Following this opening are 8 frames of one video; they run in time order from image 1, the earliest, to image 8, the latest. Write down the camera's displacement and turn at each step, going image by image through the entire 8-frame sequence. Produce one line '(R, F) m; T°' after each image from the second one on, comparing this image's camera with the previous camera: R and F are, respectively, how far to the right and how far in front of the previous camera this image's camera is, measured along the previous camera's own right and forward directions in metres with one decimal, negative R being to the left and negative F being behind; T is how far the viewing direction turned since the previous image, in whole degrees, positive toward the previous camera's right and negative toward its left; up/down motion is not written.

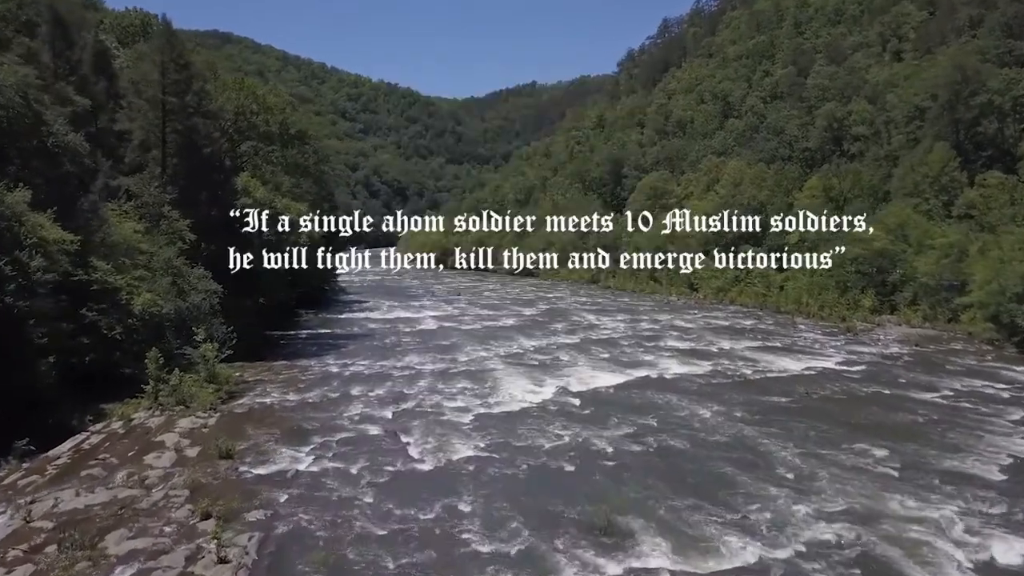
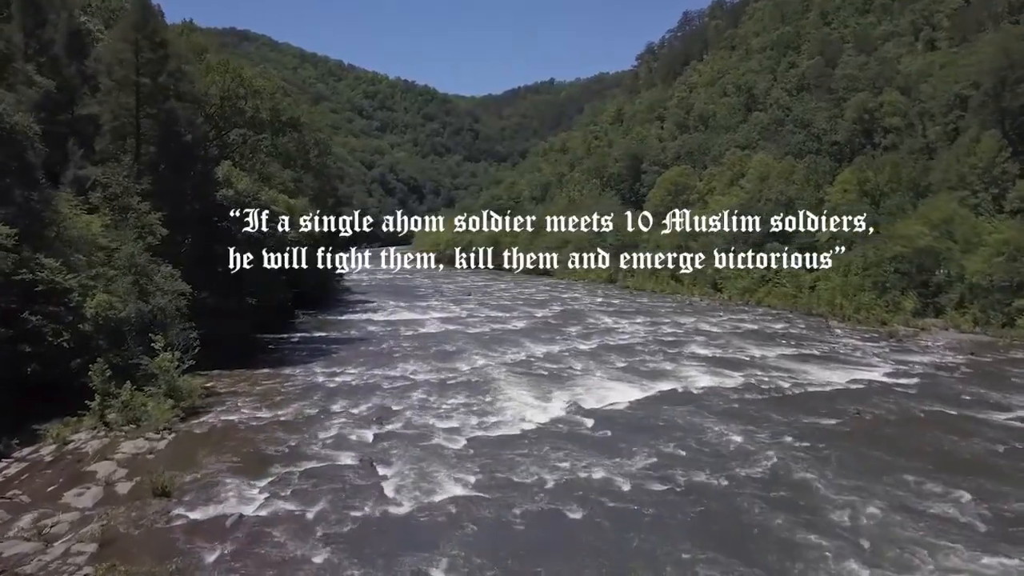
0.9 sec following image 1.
(+0.3, +2.6) m; -1°
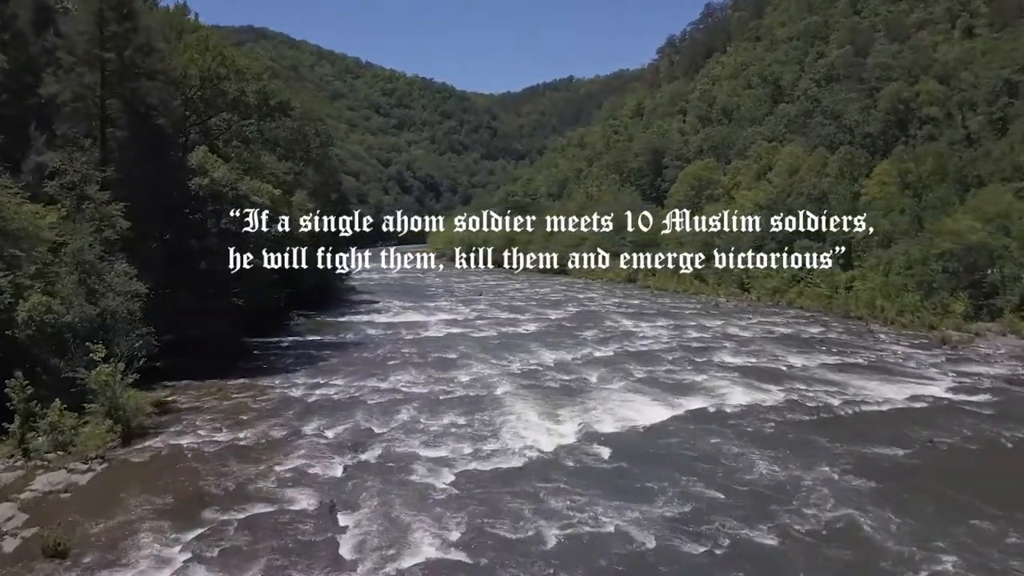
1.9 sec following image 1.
(+0.3, +2.7) m; -1°
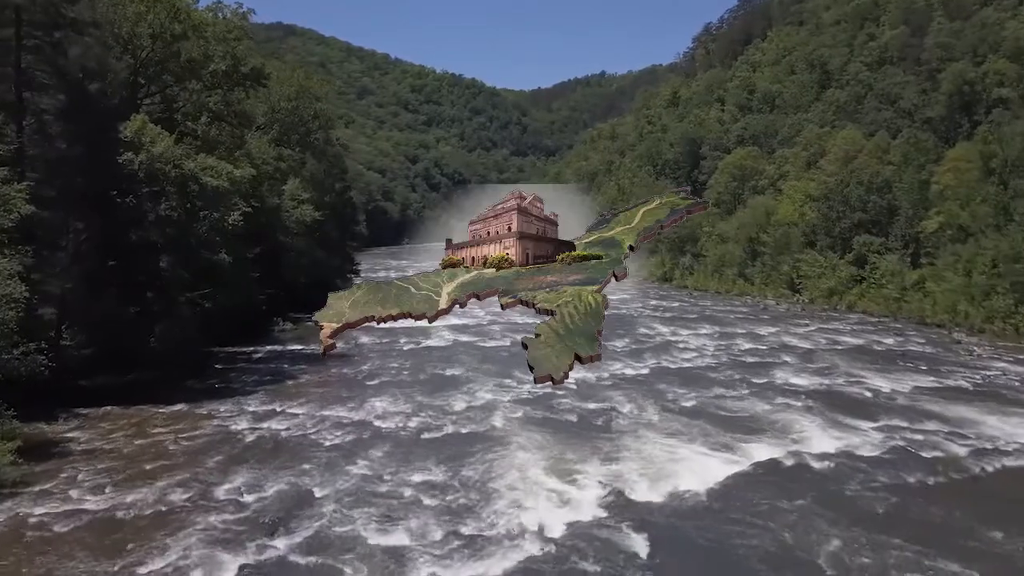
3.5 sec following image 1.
(+0.4, +4.5) m; -2°
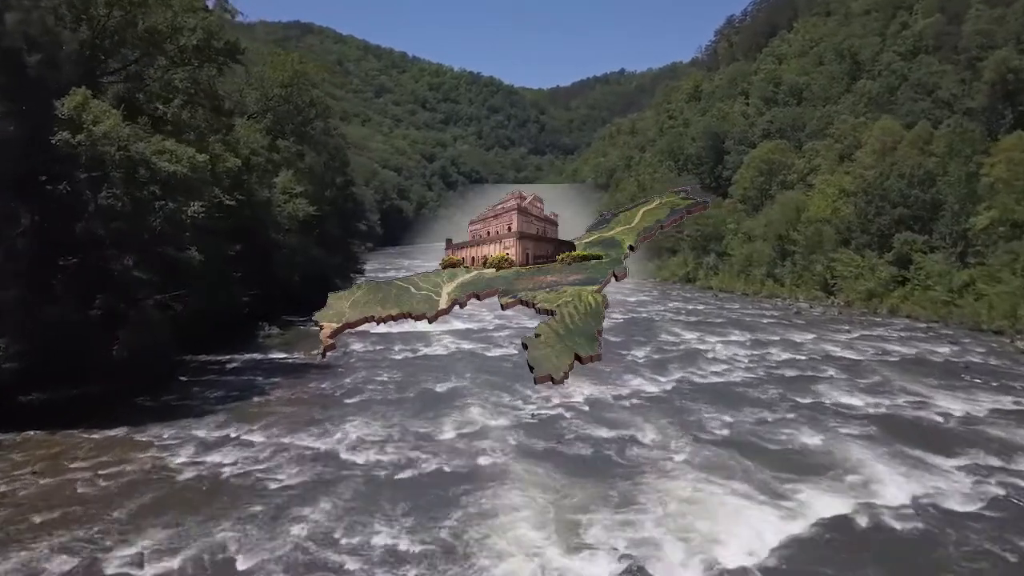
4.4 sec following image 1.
(+0.3, +2.7) m; -1°
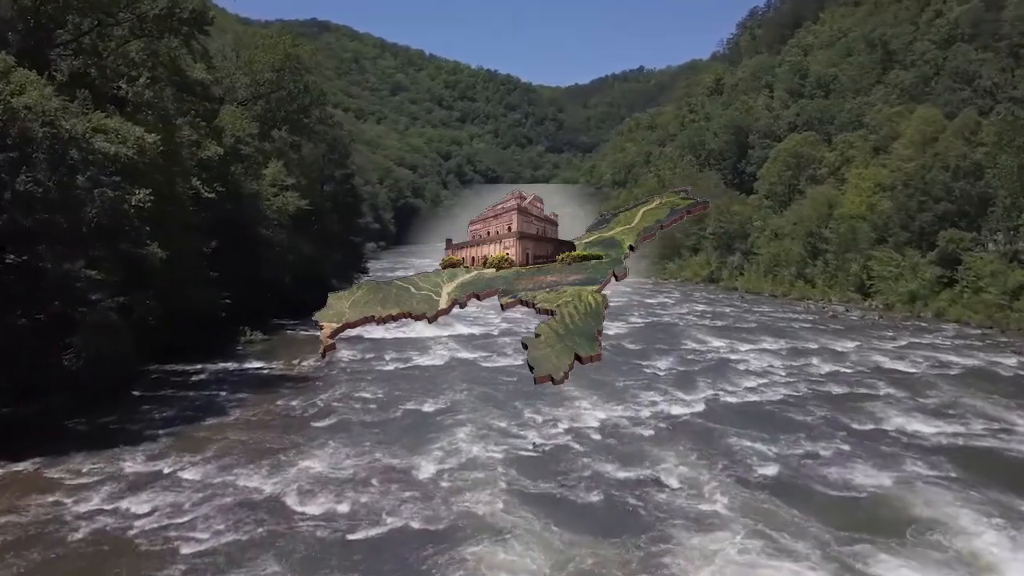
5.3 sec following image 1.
(+0.3, +2.6) m; -1°
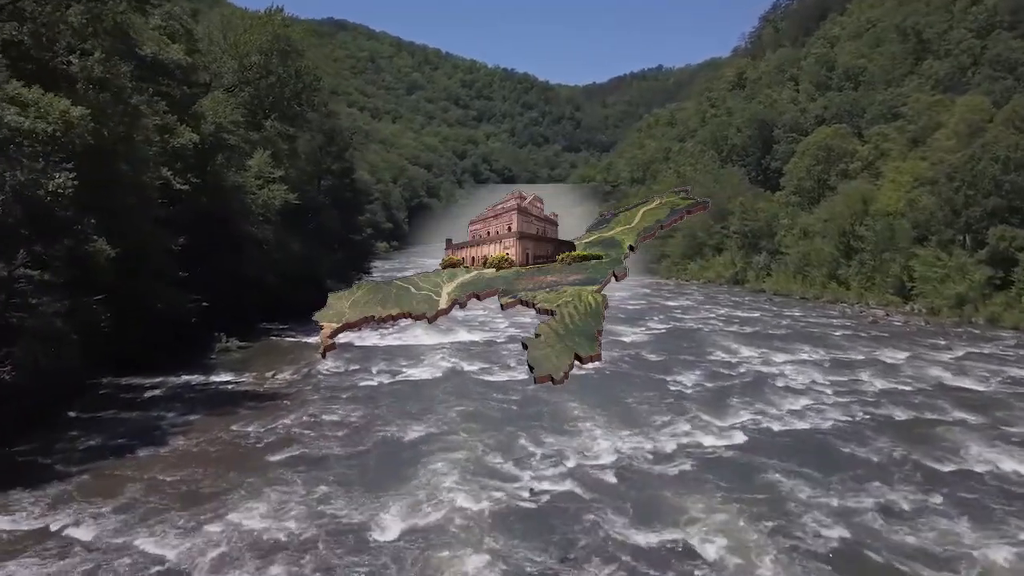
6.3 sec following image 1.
(+0.3, +2.5) m; -1°
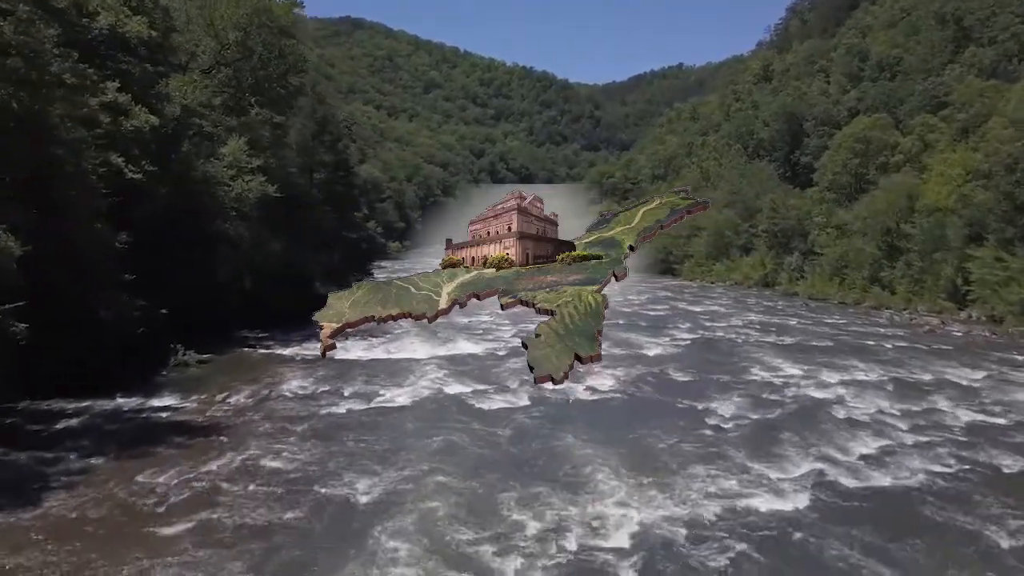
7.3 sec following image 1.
(+0.3, +3.0) m; -1°
